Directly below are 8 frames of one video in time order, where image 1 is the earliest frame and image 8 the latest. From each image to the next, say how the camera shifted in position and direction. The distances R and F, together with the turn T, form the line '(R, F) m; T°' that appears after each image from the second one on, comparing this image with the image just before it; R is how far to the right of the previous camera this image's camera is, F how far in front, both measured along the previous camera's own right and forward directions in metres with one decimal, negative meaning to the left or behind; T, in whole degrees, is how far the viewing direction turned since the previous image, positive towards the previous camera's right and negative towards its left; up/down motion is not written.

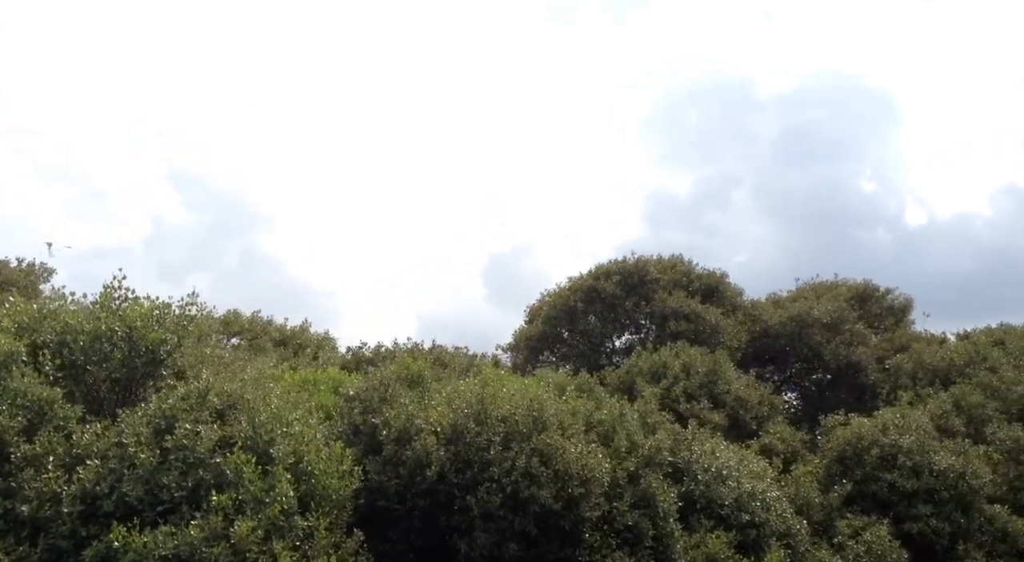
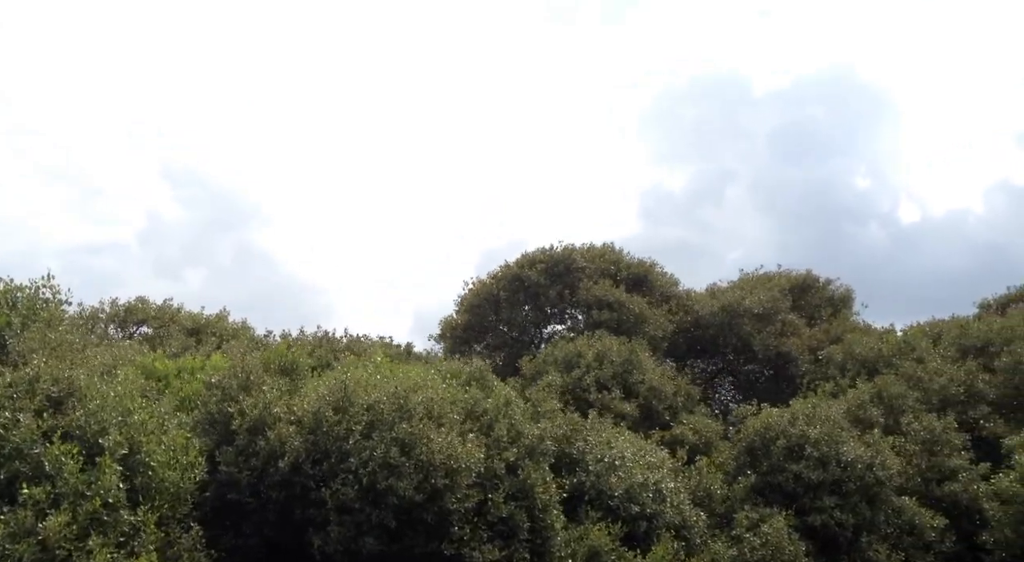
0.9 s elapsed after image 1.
(+1.2, +0.6) m; +2°
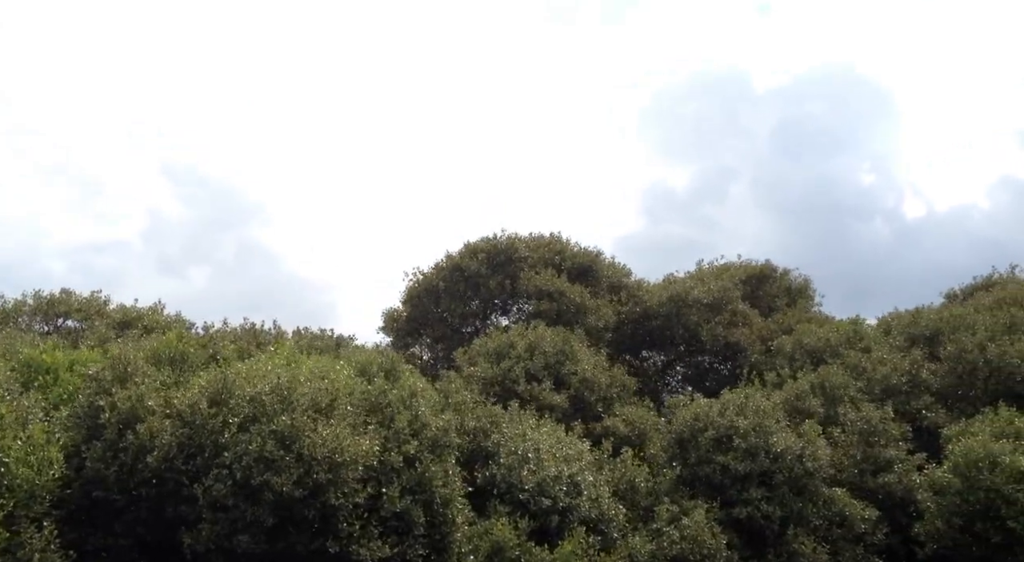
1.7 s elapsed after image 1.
(+1.1, +0.6) m; +1°
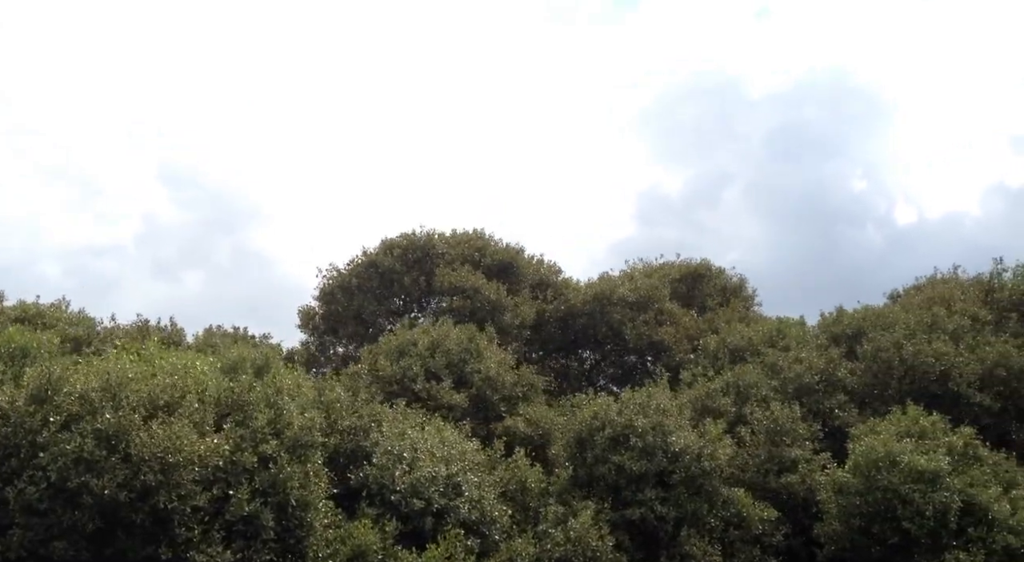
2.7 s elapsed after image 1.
(+1.3, +0.6) m; +2°
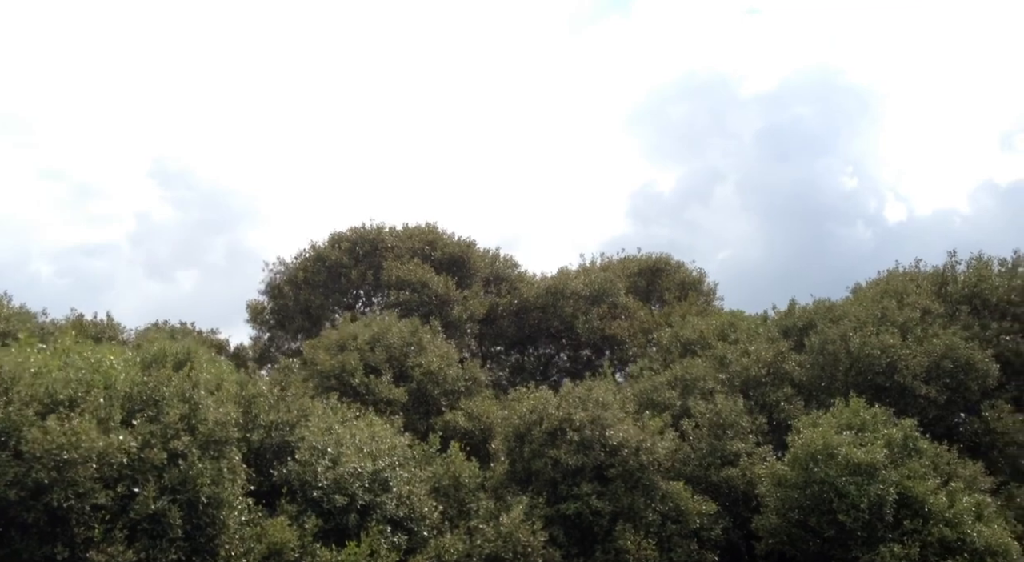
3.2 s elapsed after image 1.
(+0.7, +0.3) m; +1°
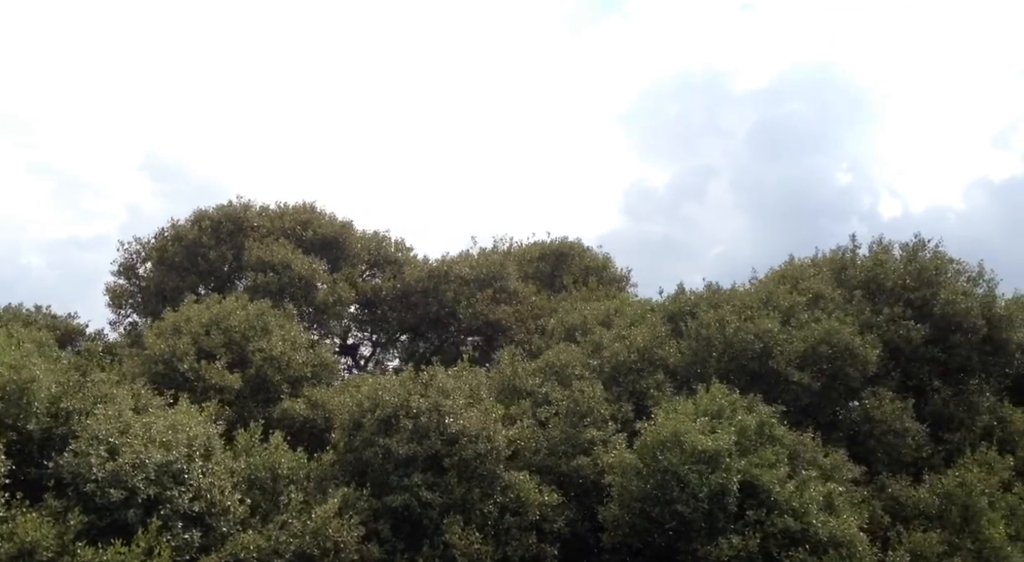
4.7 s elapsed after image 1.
(+1.9, +1.2) m; +3°
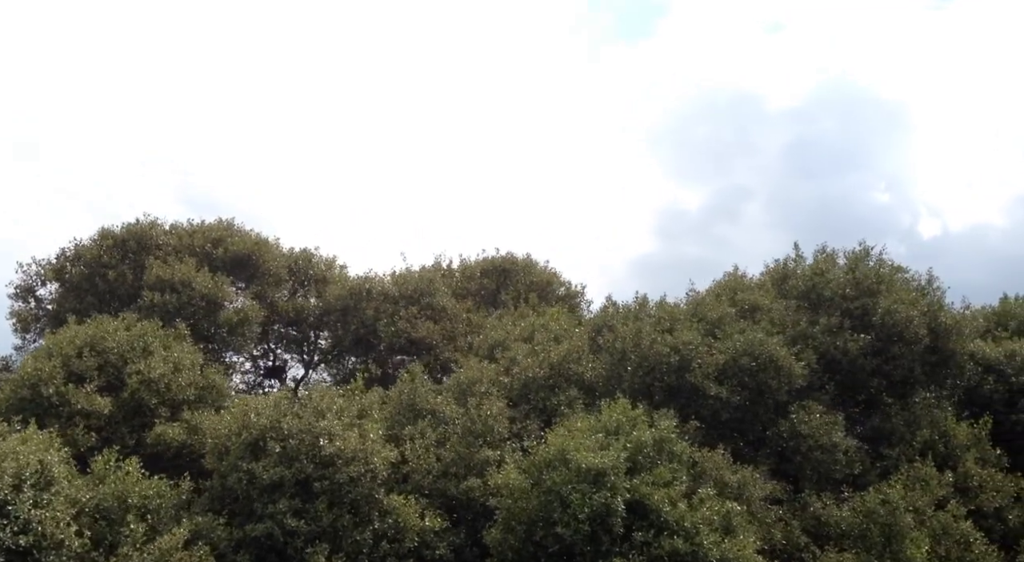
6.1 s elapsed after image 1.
(+1.8, +1.2) m; +1°
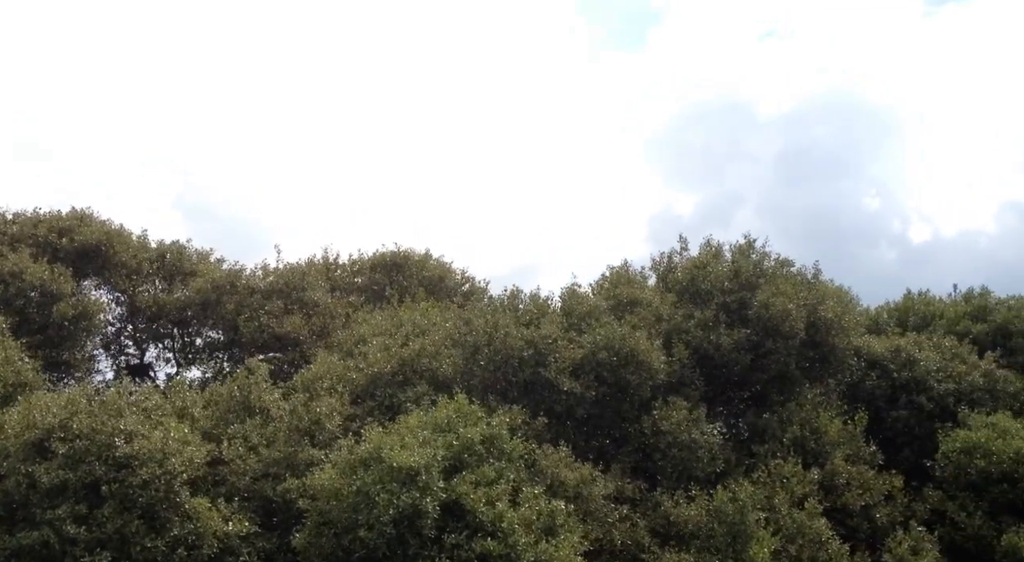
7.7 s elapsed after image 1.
(+1.9, +1.2) m; +3°
